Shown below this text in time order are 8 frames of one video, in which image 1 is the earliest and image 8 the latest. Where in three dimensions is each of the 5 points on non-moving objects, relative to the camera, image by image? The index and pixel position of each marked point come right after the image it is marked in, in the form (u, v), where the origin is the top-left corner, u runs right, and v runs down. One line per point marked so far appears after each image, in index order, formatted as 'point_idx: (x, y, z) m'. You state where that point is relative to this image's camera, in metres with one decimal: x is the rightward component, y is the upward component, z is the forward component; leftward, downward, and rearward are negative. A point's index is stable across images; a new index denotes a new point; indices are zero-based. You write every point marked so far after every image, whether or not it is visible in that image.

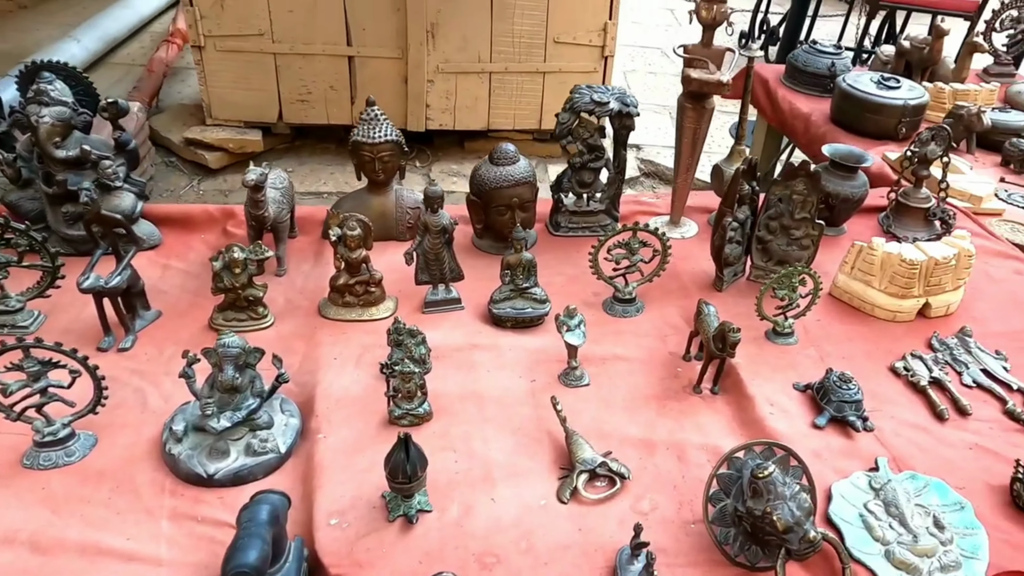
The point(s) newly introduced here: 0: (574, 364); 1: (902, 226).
0: (+0.1, -0.1, +1.3) m
1: (+1.0, +0.2, +2.0) m
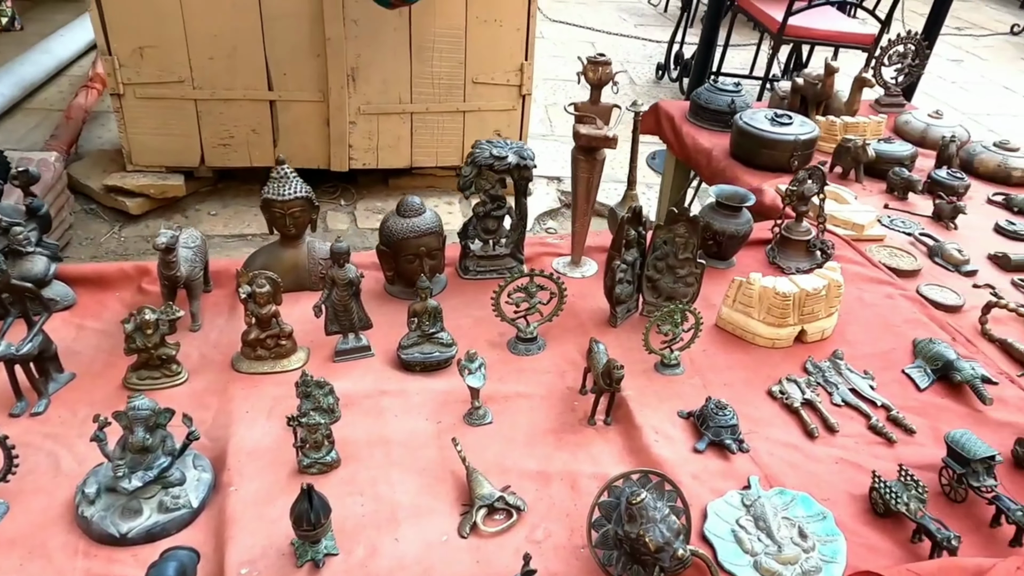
0: (-0.1, -0.2, +1.4) m
1: (+0.8, +0.1, +2.1) m
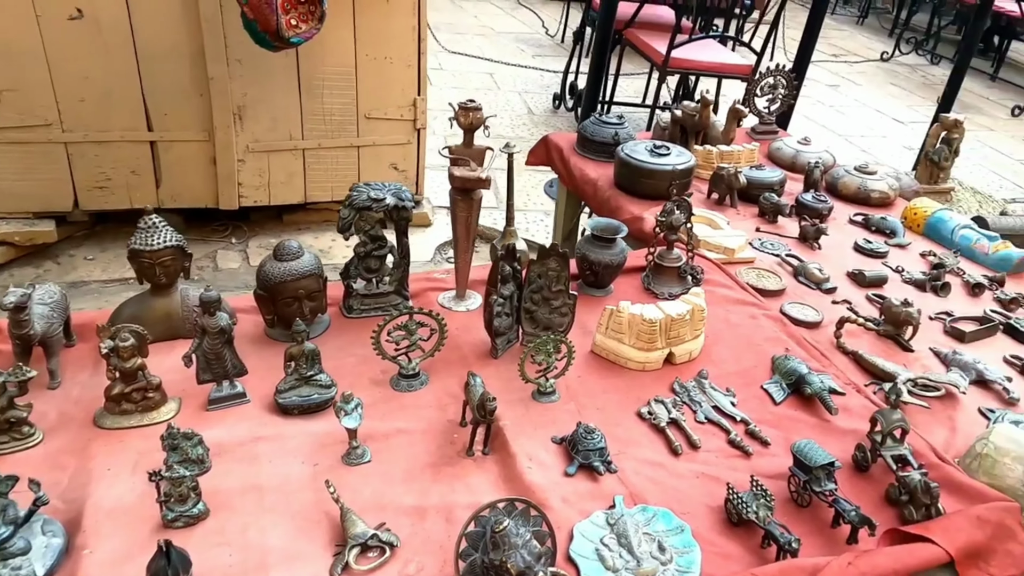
0: (-0.3, -0.3, +1.4) m
1: (+0.5, 0.0, +2.3) m
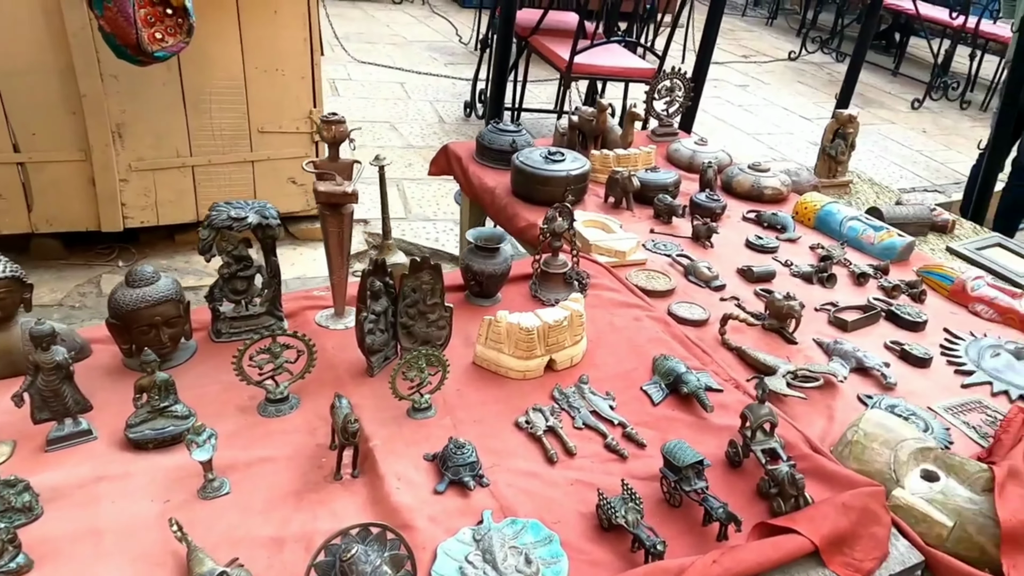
0: (-0.6, -0.4, +1.4) m
1: (+0.1, 0.0, +2.3) m
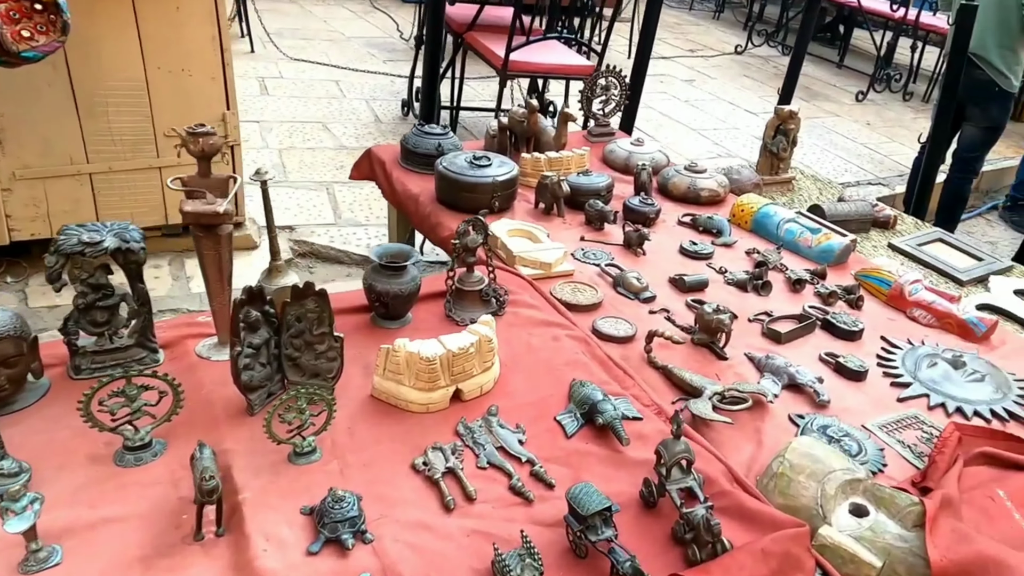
0: (-0.8, -0.4, +1.2) m
1: (-0.1, -0.1, +2.1) m
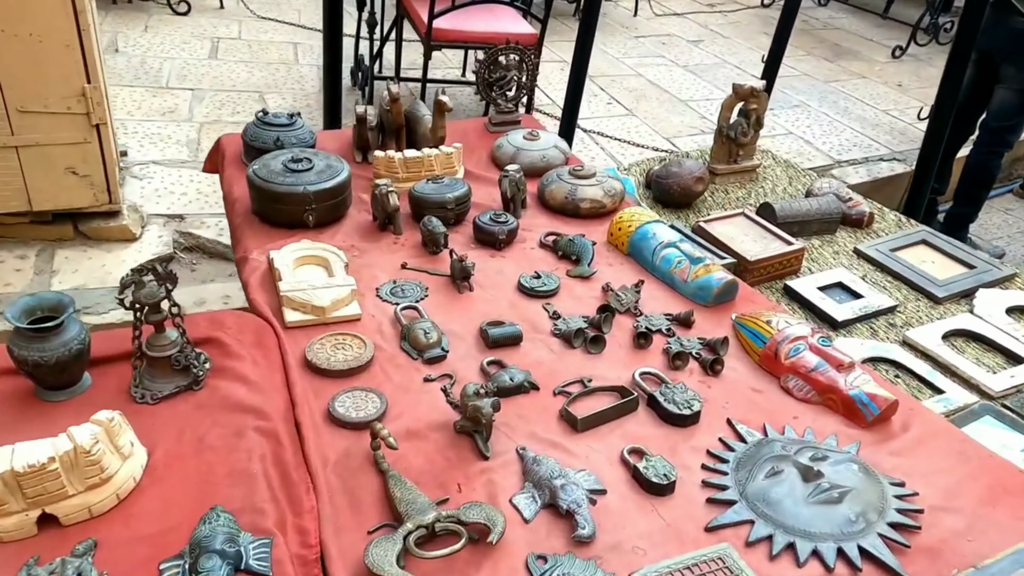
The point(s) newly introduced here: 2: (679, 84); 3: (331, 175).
0: (-1.5, -0.6, +0.8) m
1: (-0.8, -0.2, +1.6) m
2: (+1.4, +1.7, +6.2) m
3: (-0.6, +0.4, +2.5) m
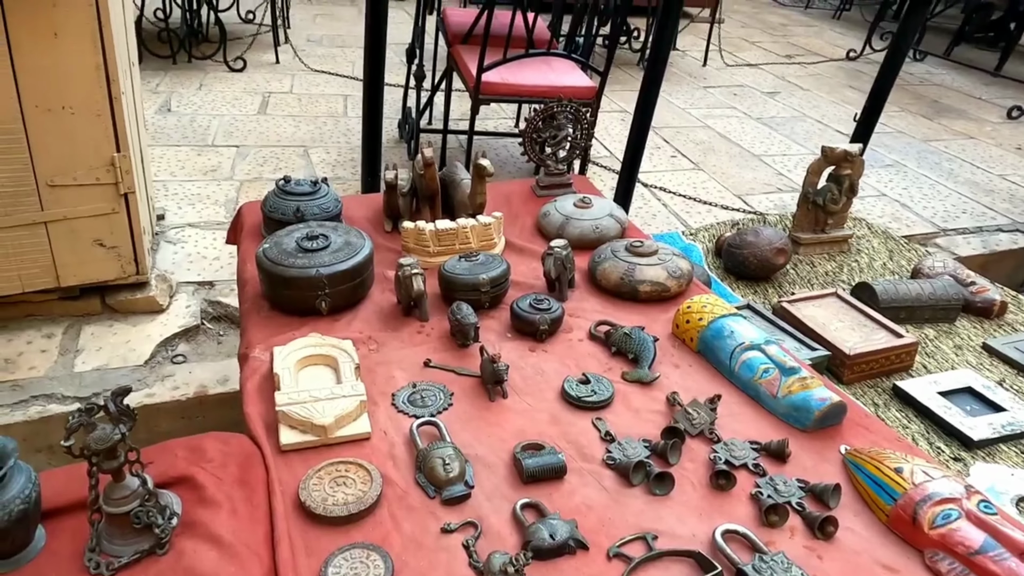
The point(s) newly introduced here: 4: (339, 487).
0: (-1.5, -0.8, +0.5) m
1: (-0.8, -0.4, +1.3) m
2: (+1.9, +1.2, +5.8) m
3: (-0.5, +0.1, +2.1) m
4: (-0.4, -0.4, +1.5) m
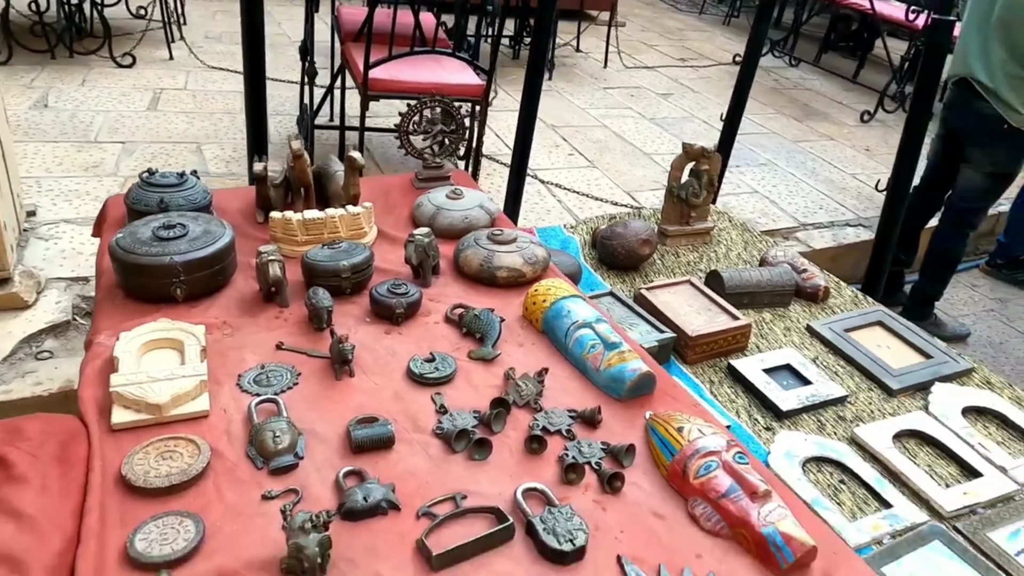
0: (-1.8, -0.8, +0.4) m
1: (-1.1, -0.4, +1.3) m
2: (+1.1, +1.3, +6.0) m
3: (-0.9, +0.1, +2.2) m
4: (-0.7, -0.4, +1.6) m
